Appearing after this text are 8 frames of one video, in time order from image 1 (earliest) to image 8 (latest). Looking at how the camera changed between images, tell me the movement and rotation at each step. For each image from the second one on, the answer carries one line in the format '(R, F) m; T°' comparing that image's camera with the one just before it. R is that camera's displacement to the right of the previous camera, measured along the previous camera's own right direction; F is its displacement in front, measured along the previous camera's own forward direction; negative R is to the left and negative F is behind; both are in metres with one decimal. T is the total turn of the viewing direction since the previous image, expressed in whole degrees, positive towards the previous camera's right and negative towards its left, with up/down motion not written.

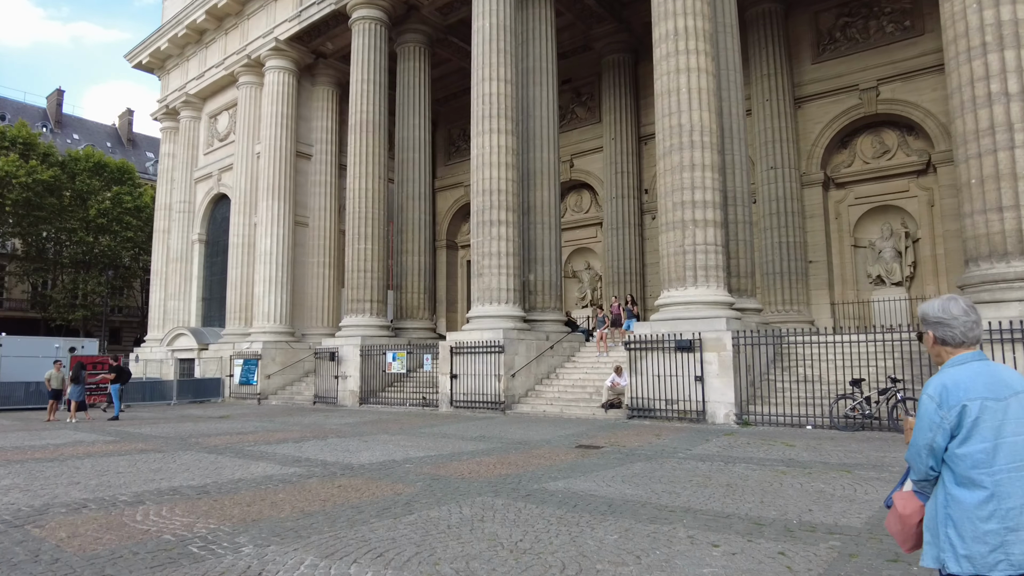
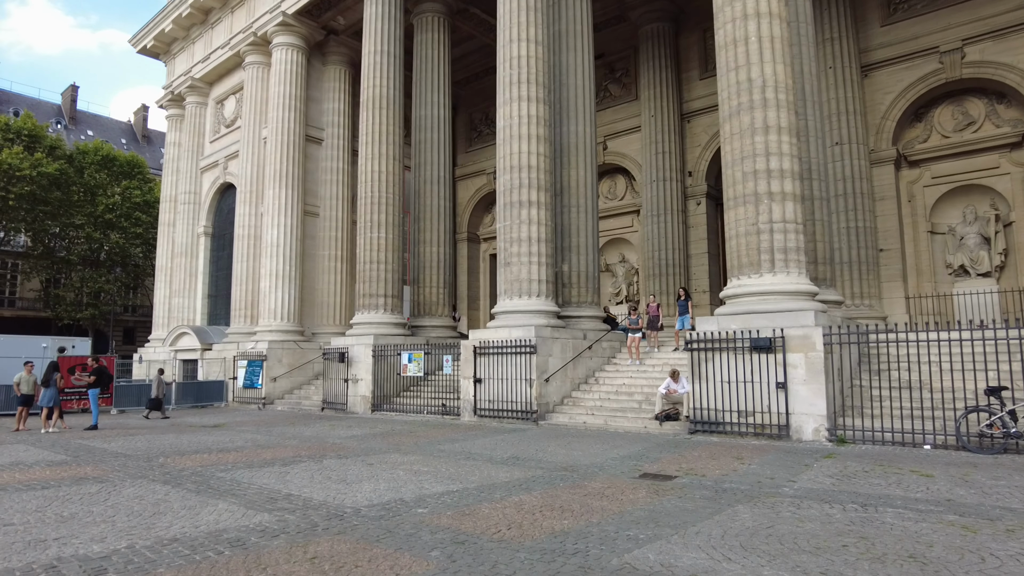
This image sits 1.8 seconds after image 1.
(-0.3, +2.3) m; -2°
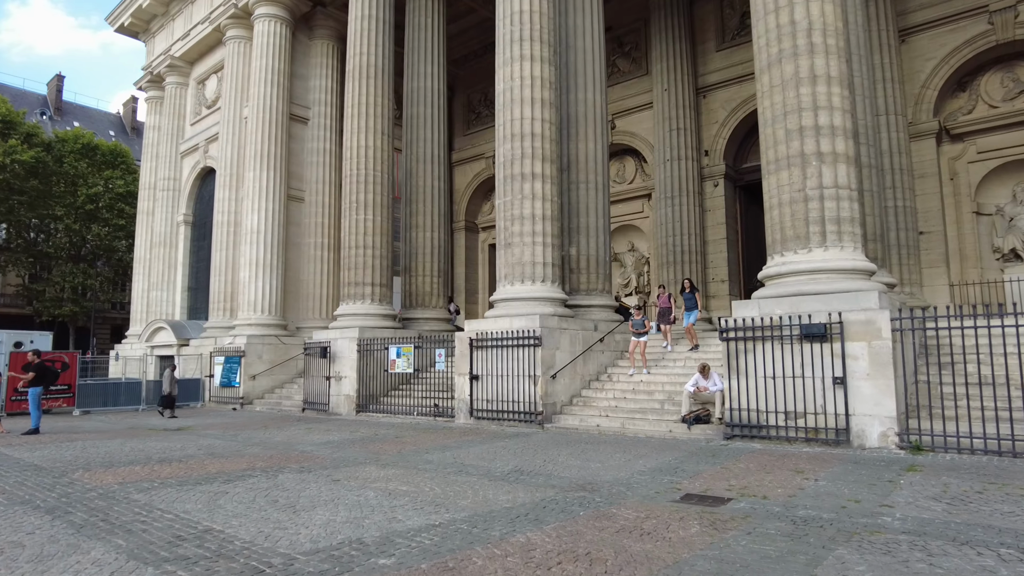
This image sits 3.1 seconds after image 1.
(0.0, +1.9) m; 0°
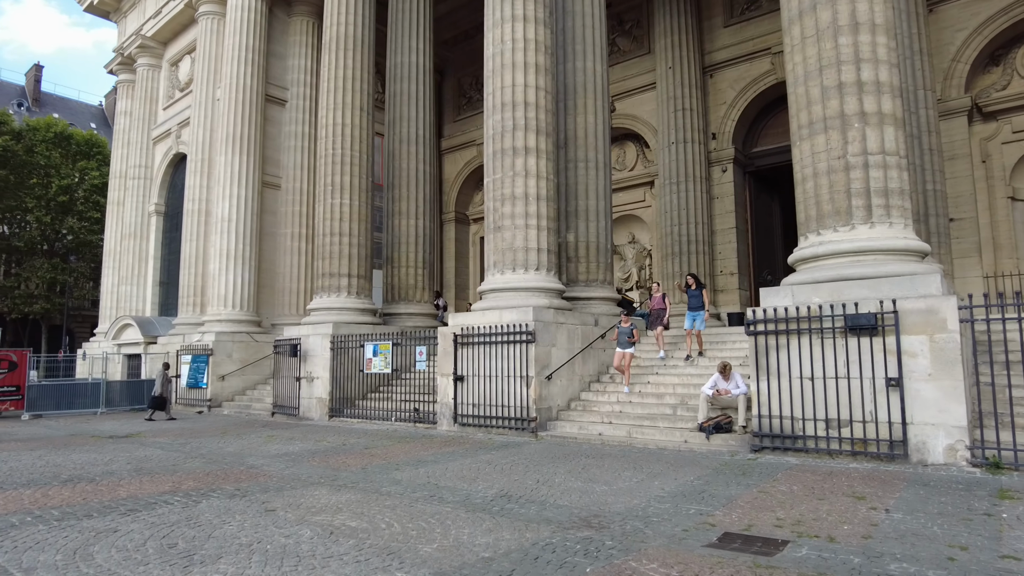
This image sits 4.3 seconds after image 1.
(+0.1, +1.6) m; 0°
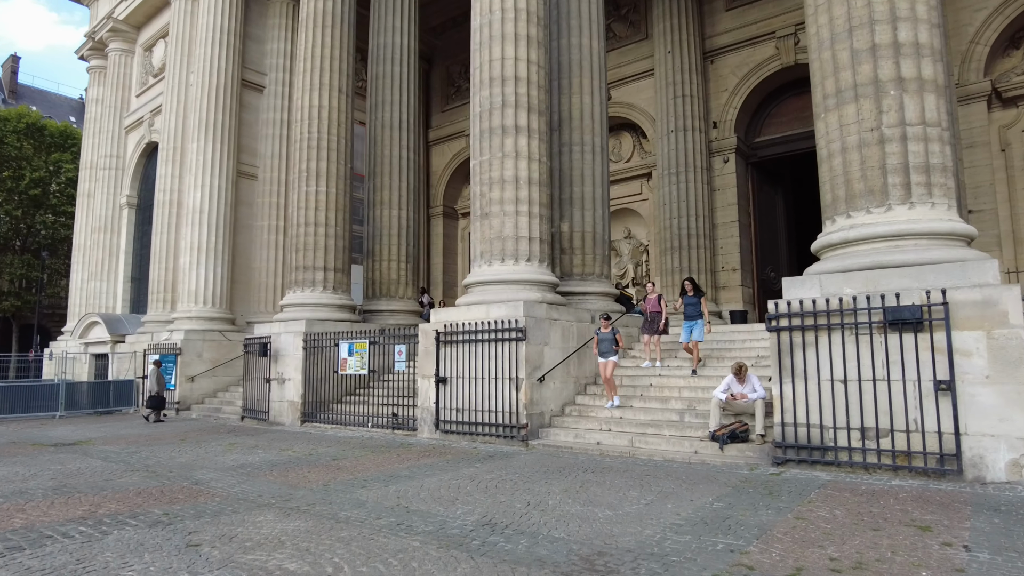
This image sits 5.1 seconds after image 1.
(0.0, +1.1) m; +1°
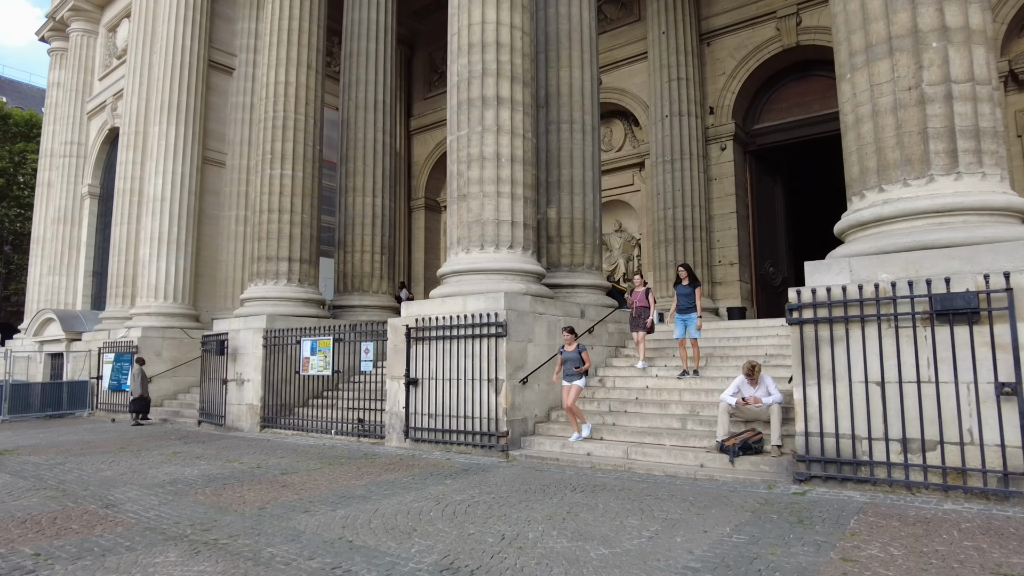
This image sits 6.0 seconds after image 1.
(+0.1, +1.2) m; +1°
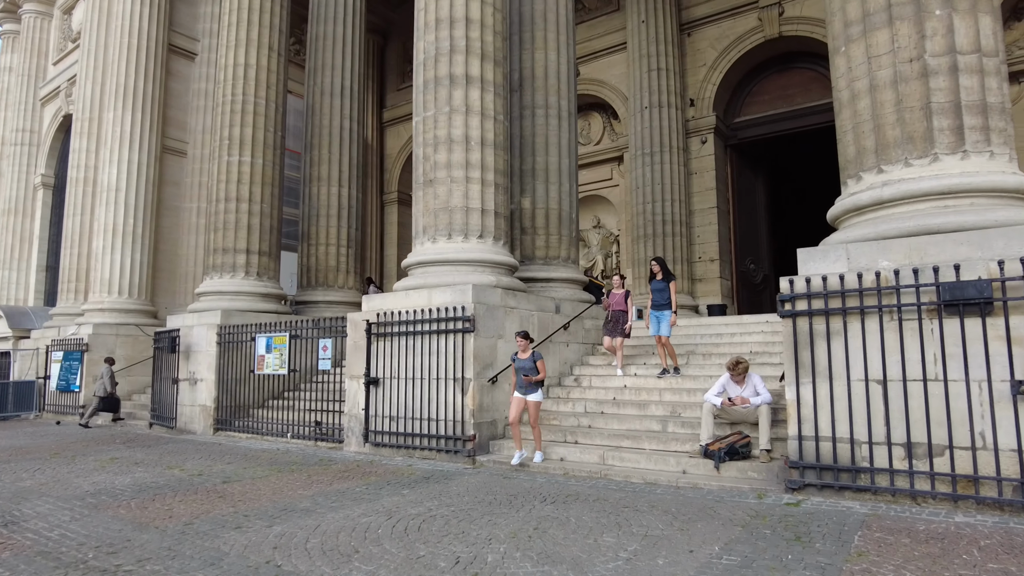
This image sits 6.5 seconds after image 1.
(+0.1, +0.6) m; +2°
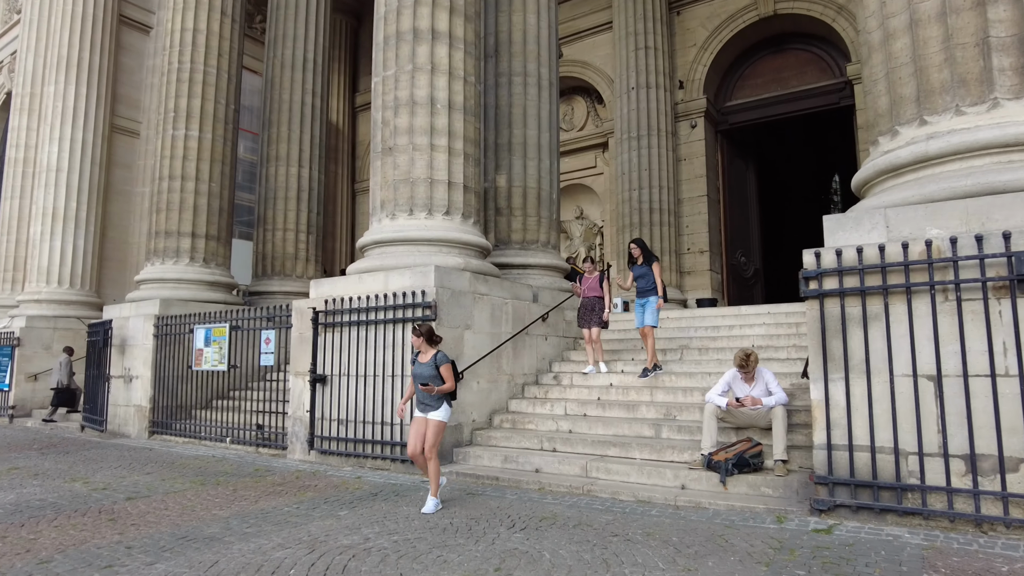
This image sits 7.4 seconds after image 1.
(+0.1, +1.1) m; +2°
